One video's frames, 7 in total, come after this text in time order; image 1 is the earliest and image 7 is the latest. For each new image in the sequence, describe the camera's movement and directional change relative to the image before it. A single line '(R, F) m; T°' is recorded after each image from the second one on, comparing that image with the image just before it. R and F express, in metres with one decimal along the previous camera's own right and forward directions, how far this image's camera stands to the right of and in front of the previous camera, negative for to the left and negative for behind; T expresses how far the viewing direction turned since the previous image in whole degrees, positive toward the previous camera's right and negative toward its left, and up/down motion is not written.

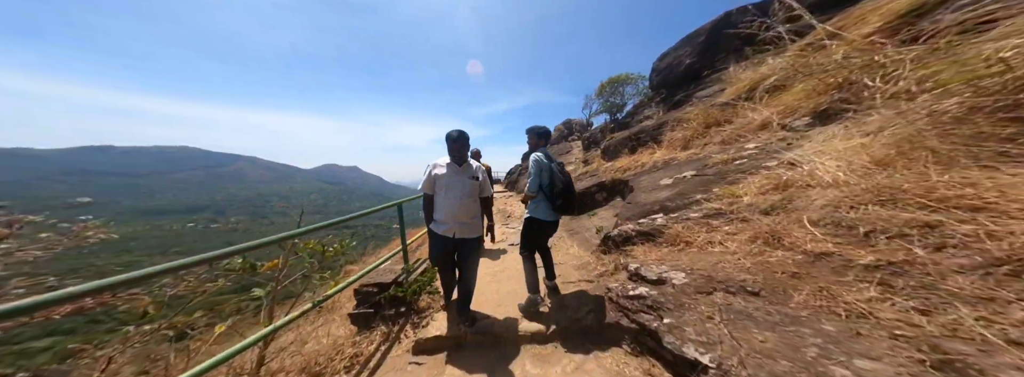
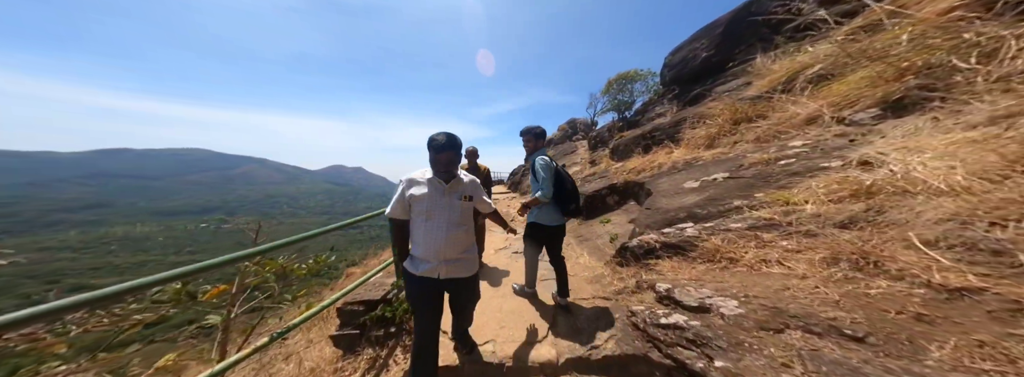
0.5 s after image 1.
(-0.1, +0.4) m; 0°
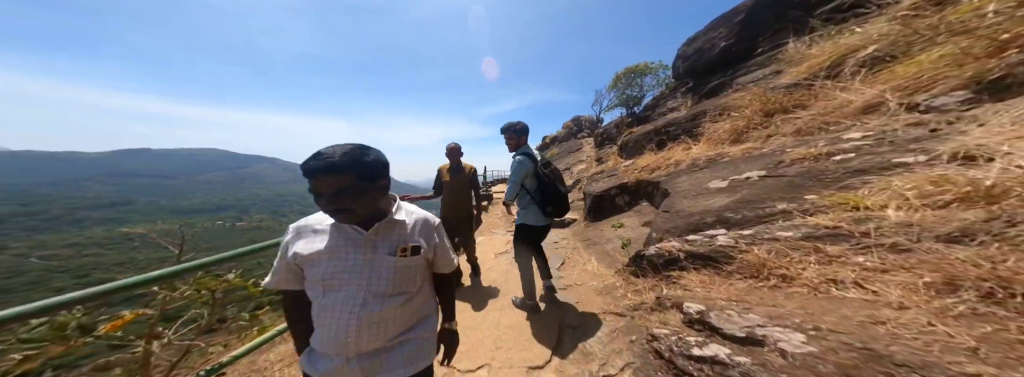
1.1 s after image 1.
(0.0, +0.4) m; 0°
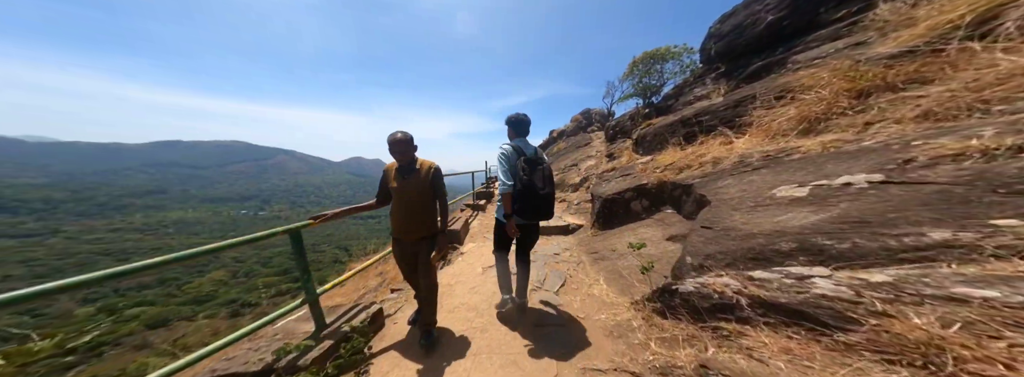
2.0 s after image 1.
(+0.2, +0.8) m; -1°
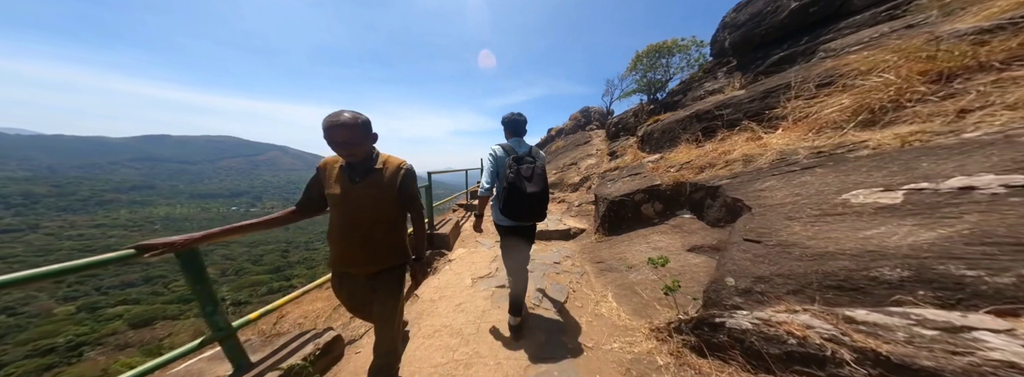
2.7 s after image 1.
(0.0, +0.5) m; +1°
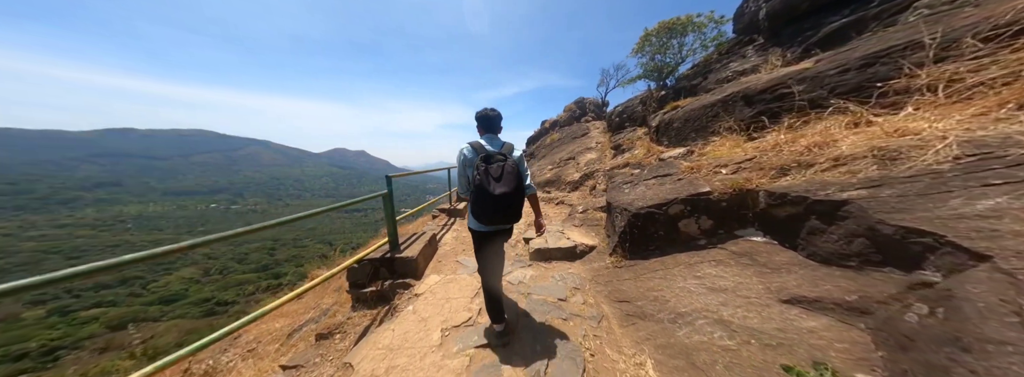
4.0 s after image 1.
(0.0, +1.1) m; +3°
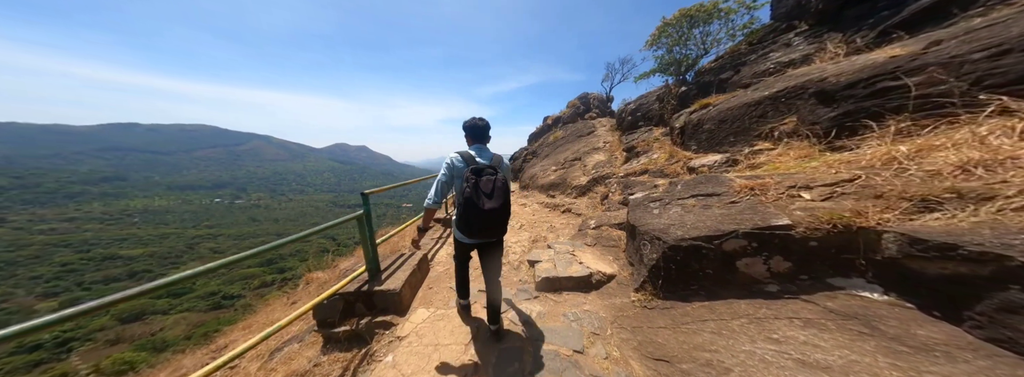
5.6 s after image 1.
(0.0, +0.6) m; 0°
